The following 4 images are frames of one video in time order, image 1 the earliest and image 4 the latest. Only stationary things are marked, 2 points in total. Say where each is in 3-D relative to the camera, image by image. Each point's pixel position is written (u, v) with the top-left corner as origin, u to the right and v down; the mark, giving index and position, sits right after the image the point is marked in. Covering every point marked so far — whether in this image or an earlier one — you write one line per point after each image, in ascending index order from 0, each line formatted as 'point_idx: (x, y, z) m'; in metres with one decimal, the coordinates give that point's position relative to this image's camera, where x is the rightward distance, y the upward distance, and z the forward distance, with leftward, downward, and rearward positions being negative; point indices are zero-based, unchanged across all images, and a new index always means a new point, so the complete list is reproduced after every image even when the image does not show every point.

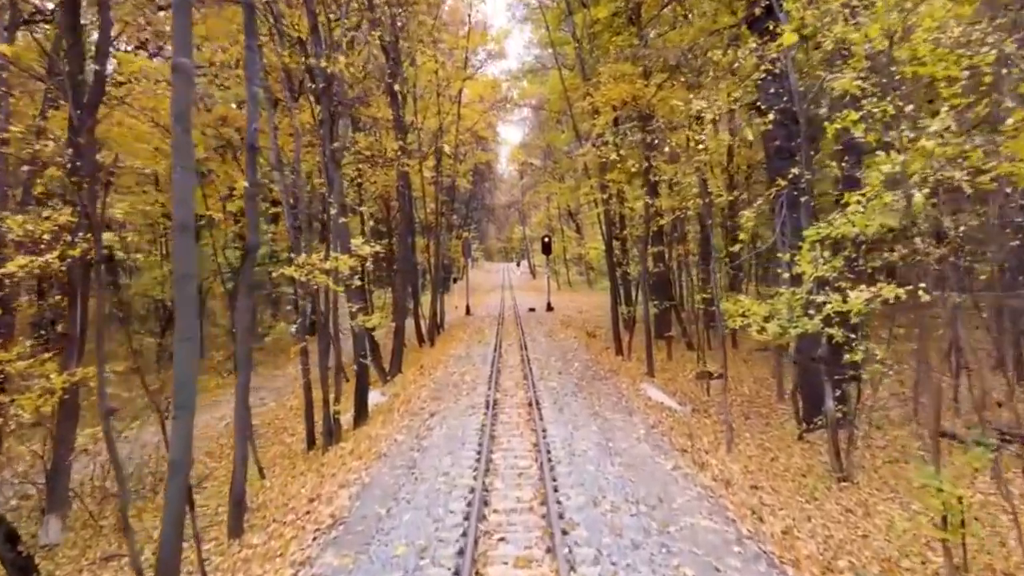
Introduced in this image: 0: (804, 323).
0: (+2.9, -0.3, +11.1) m
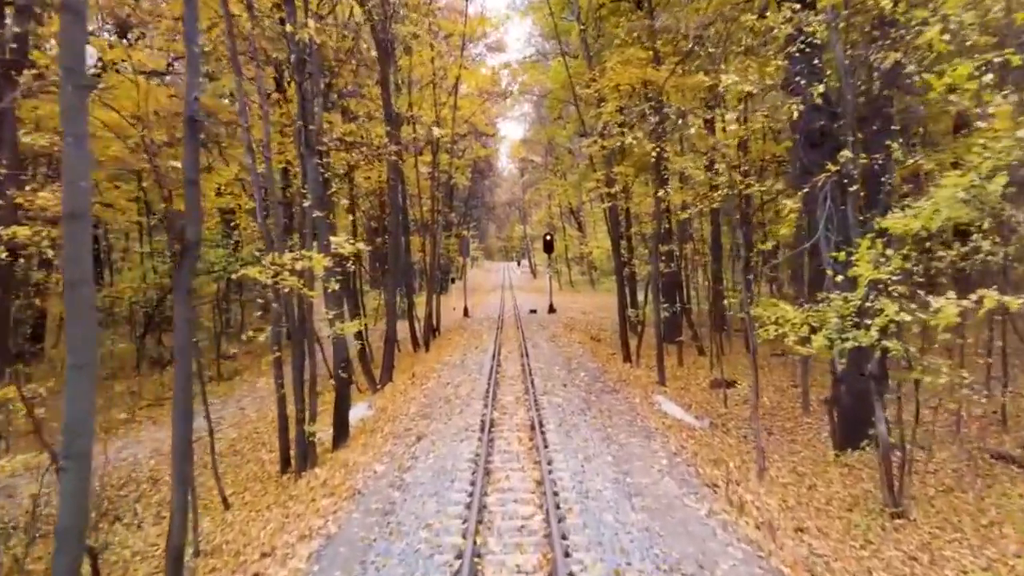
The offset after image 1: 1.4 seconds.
0: (+2.9, -0.4, +9.3) m
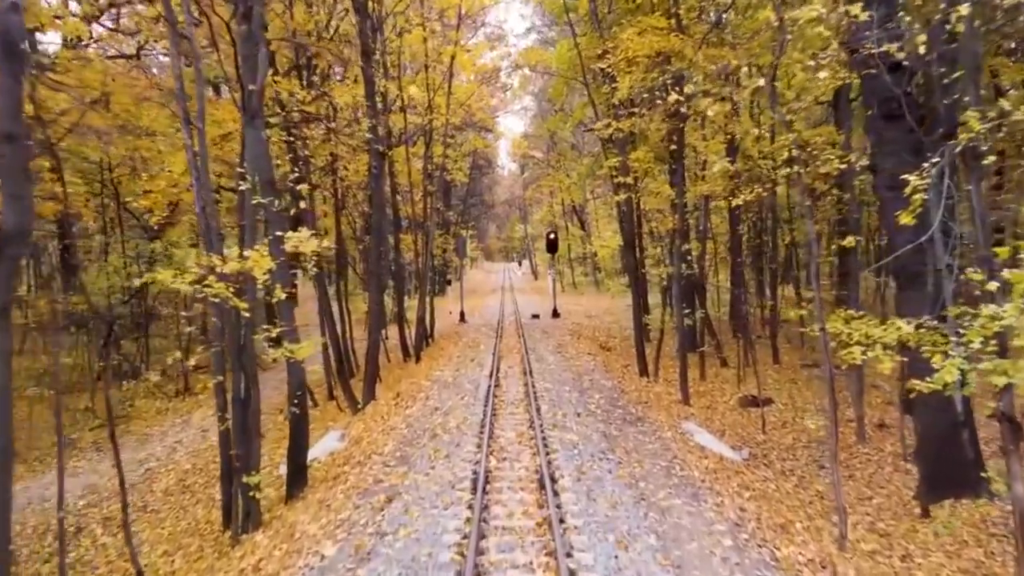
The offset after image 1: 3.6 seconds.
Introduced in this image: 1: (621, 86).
0: (+2.9, -0.4, +6.6) m
1: (+1.7, +3.1, +17.4) m
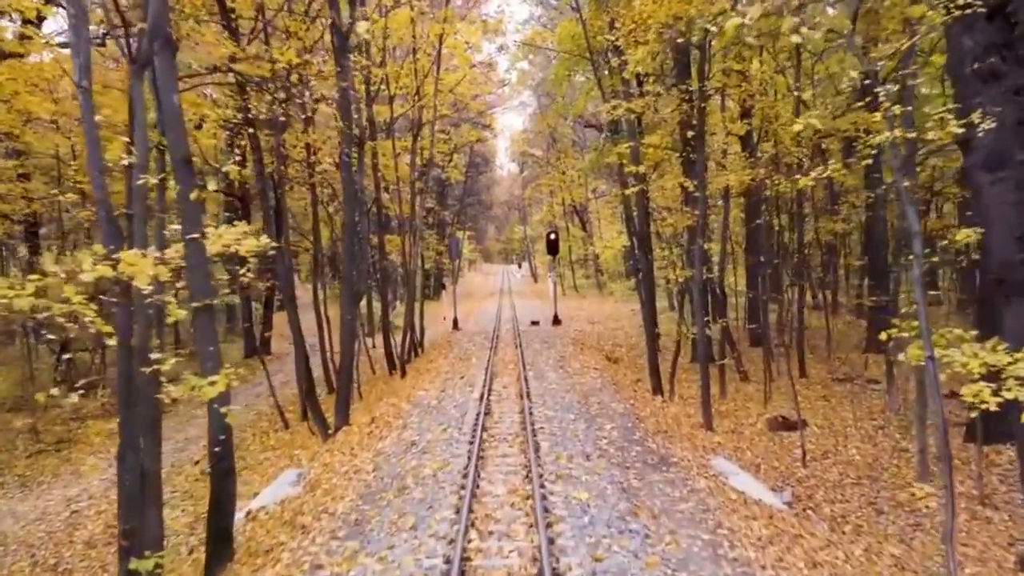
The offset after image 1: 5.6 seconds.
0: (+2.8, -0.5, +4.0) m
1: (+1.6, +3.1, +14.9) m
